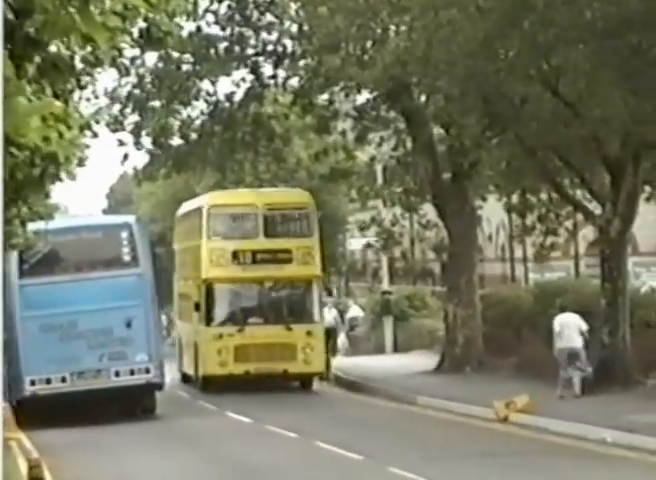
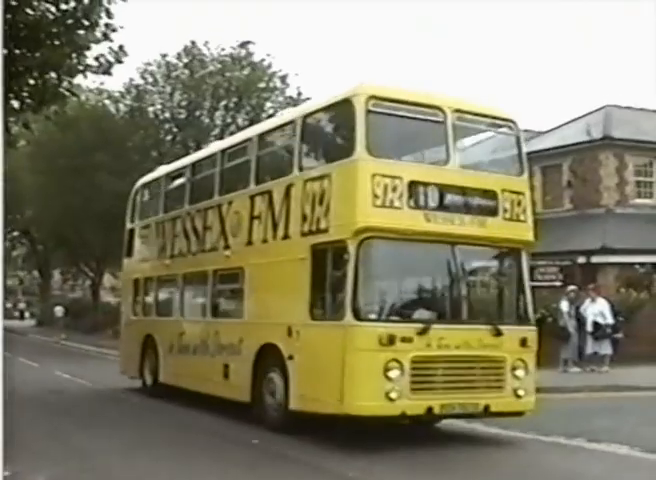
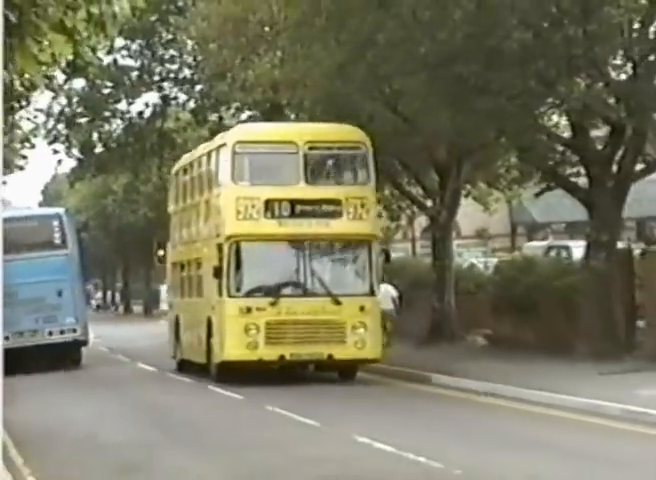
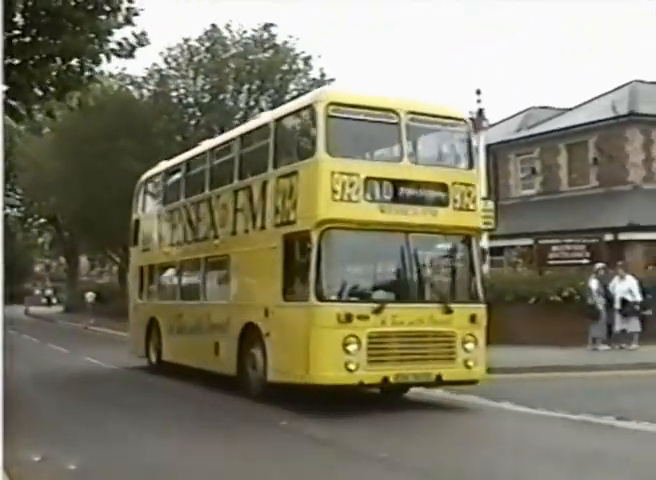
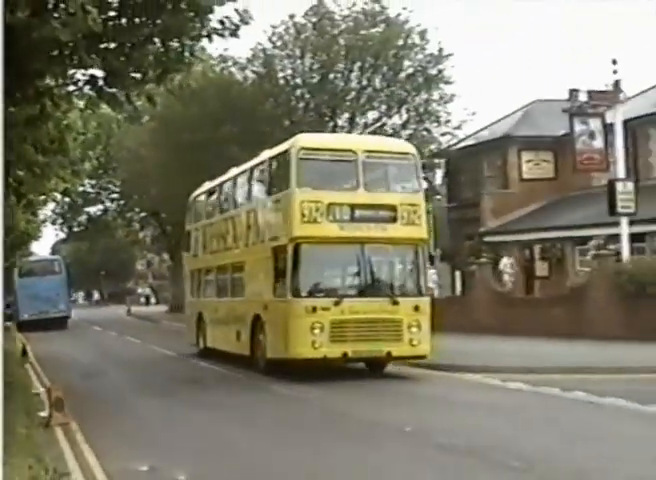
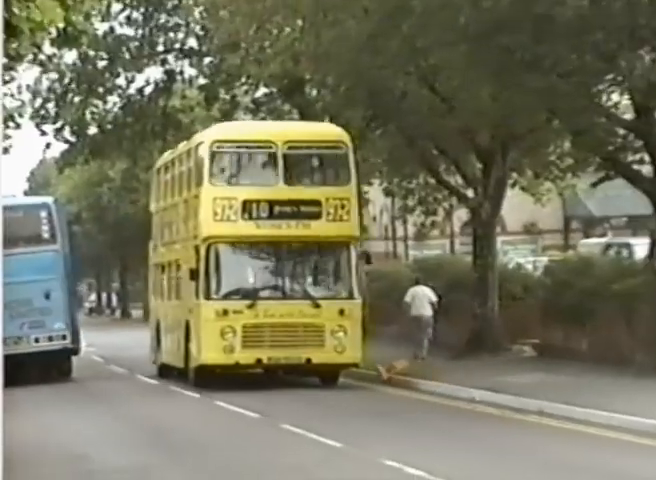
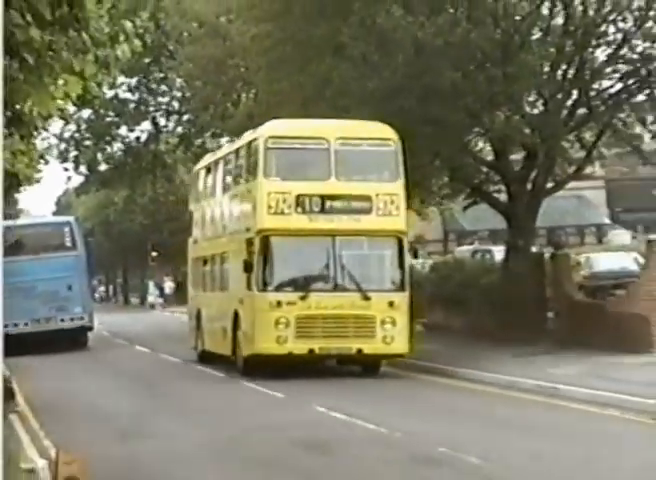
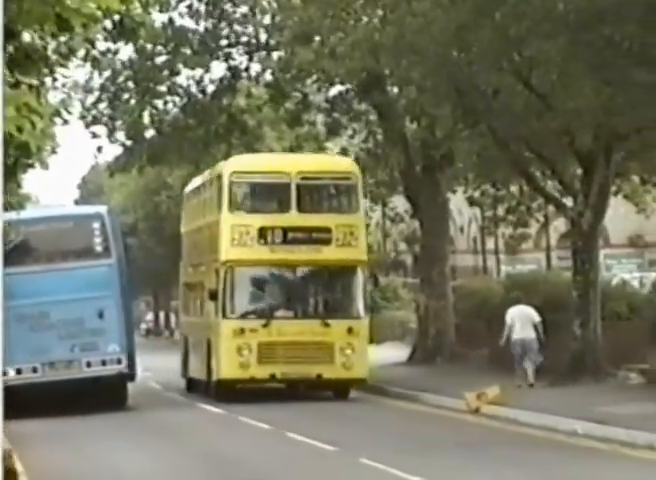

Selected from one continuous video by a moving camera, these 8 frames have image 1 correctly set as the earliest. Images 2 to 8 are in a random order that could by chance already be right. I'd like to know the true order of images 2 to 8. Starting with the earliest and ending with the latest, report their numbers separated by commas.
8, 6, 3, 7, 5, 4, 2
